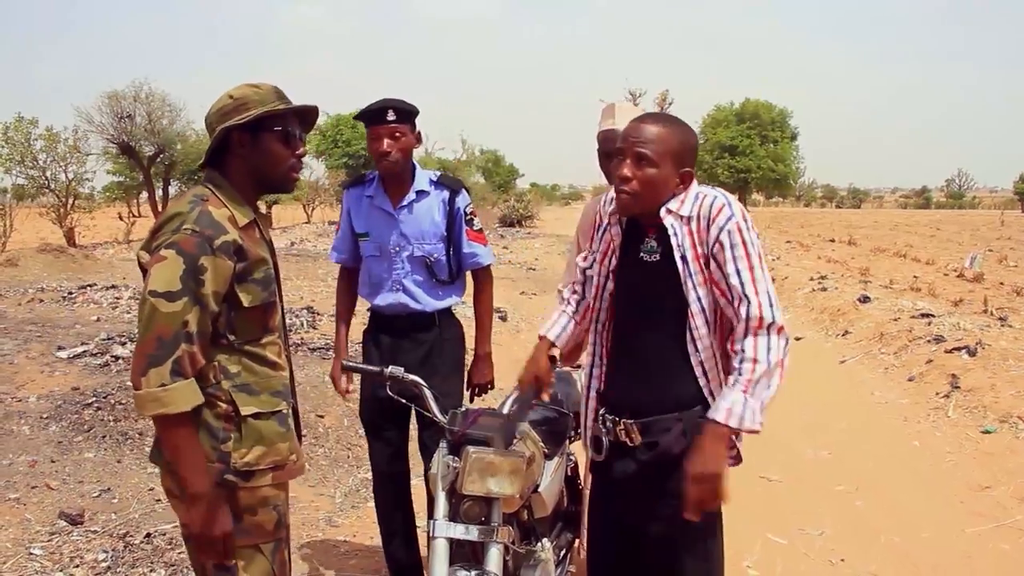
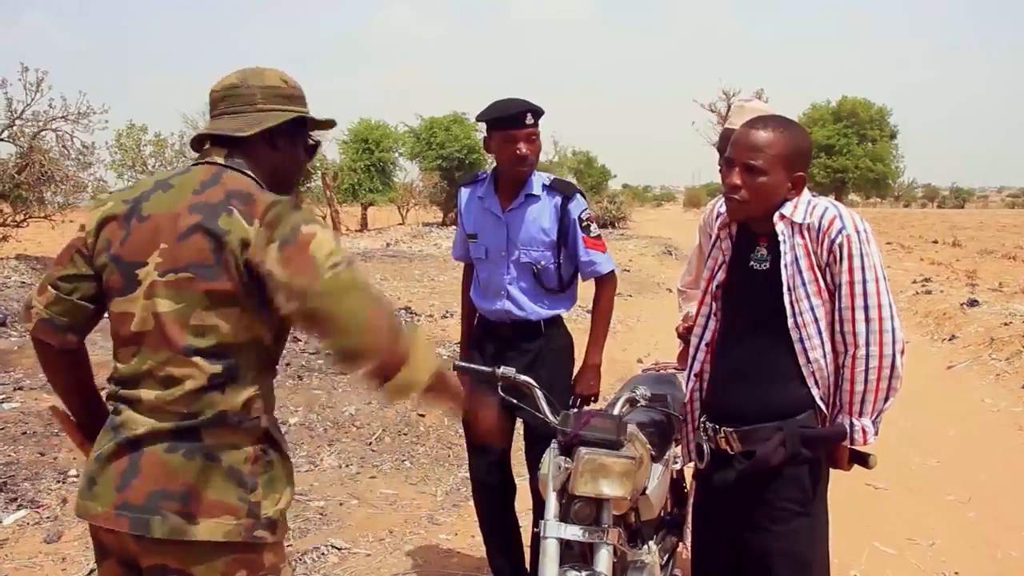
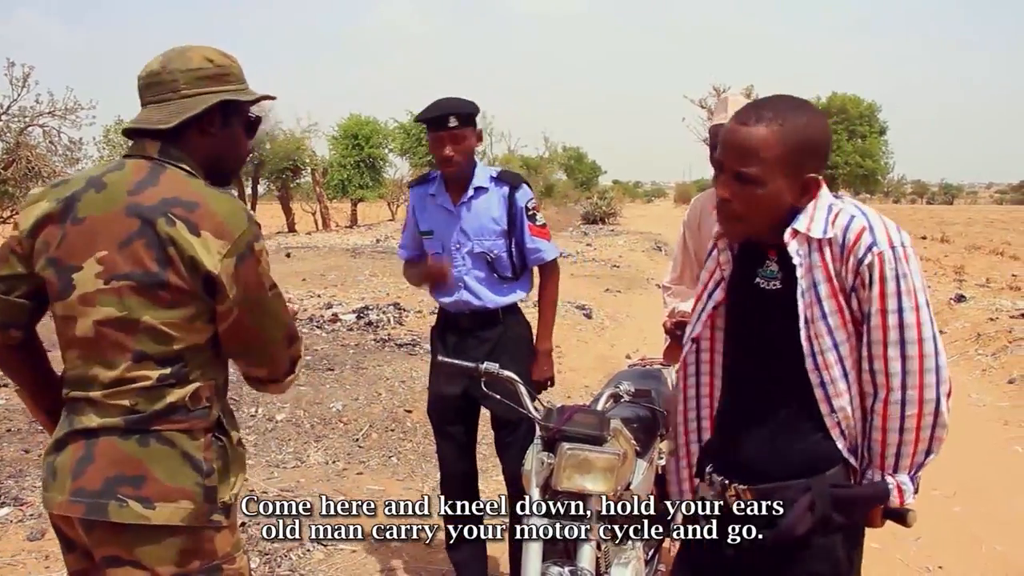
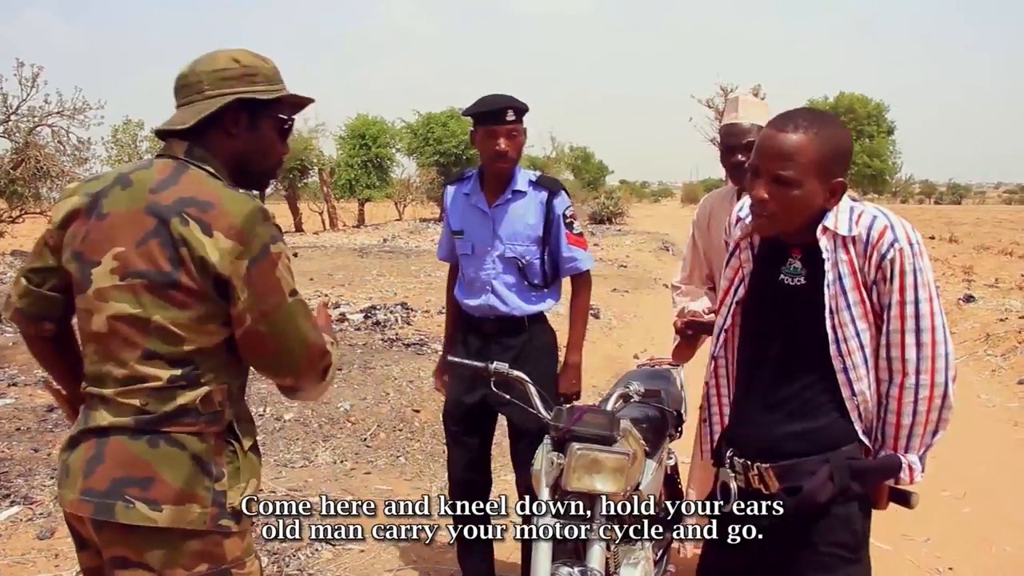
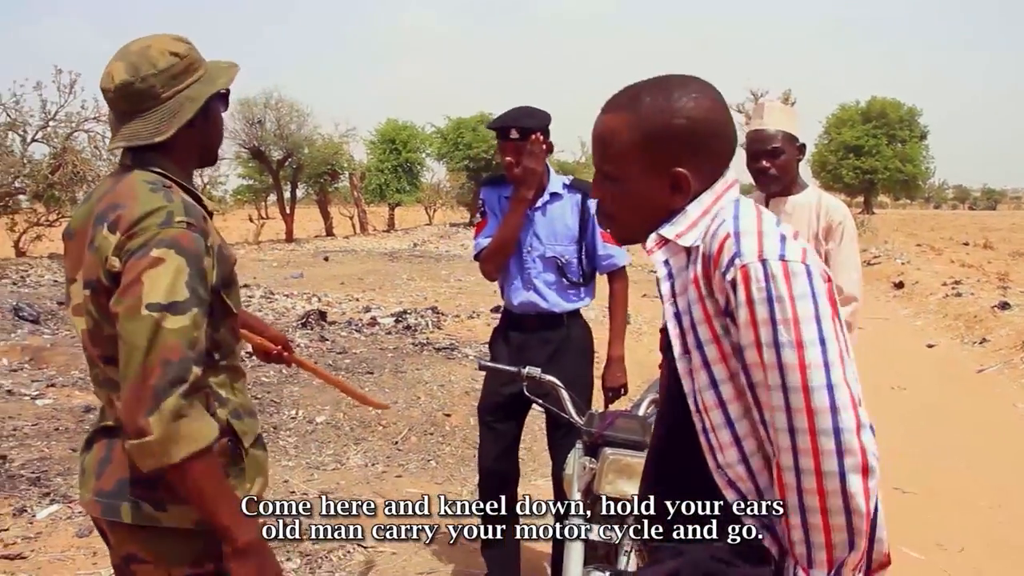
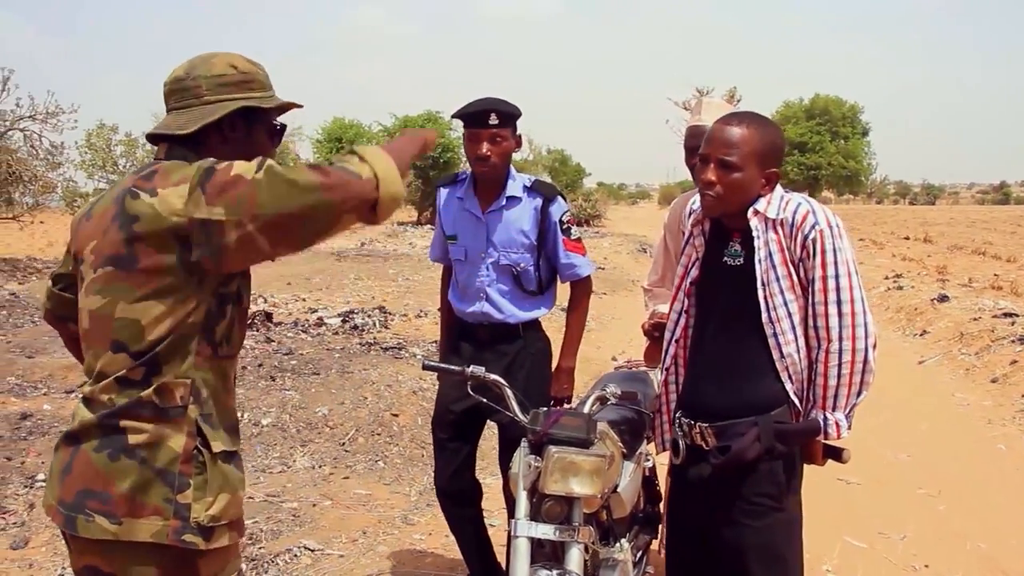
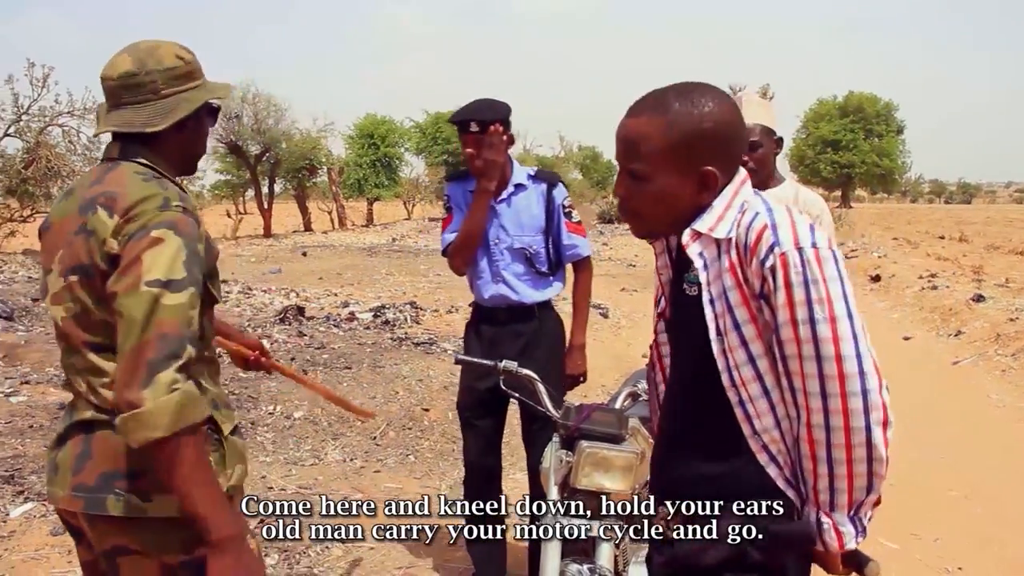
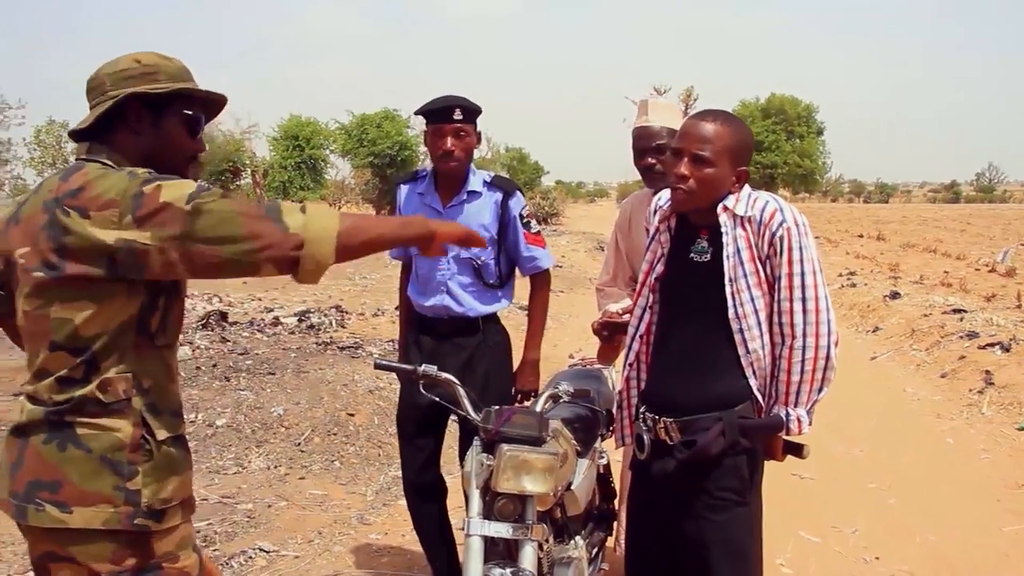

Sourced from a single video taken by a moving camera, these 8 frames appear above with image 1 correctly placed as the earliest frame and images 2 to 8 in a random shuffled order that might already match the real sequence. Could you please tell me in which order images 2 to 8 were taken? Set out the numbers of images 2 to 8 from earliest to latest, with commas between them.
8, 6, 2, 4, 3, 7, 5
